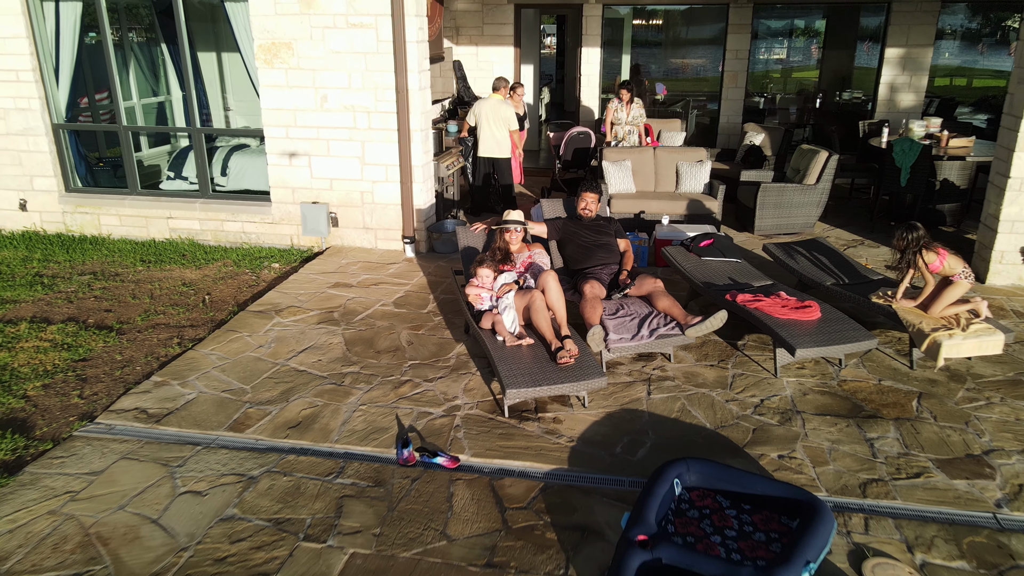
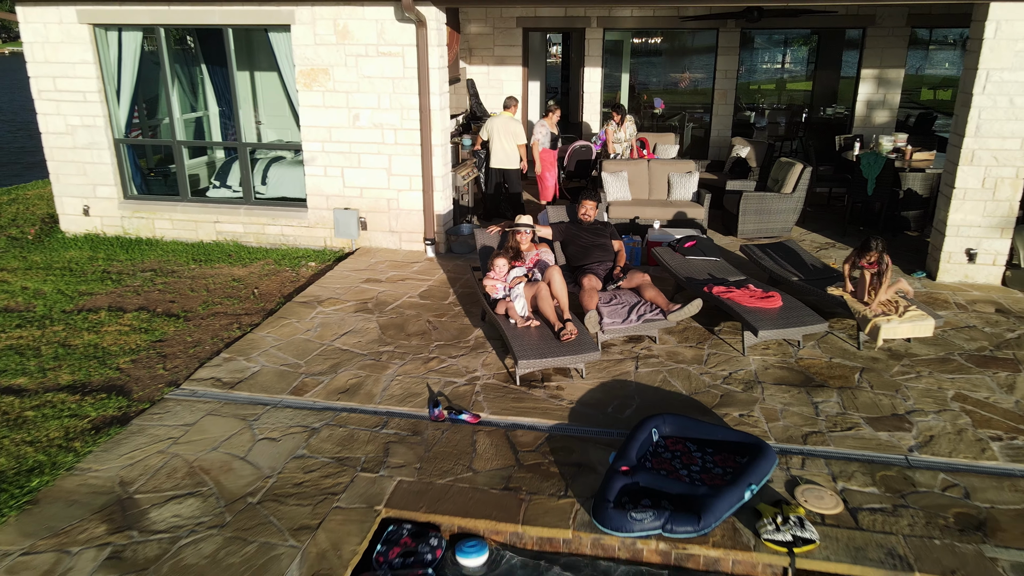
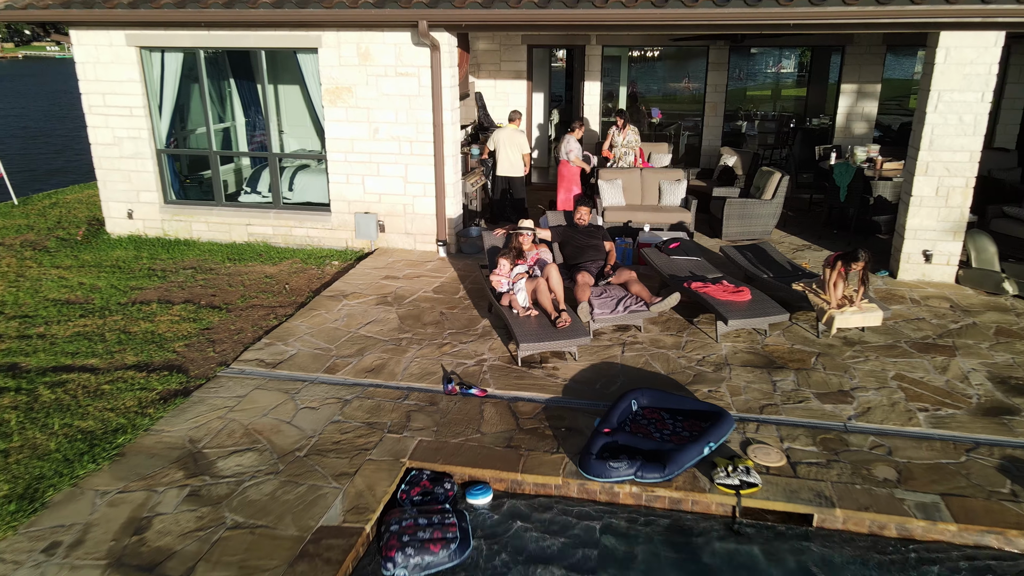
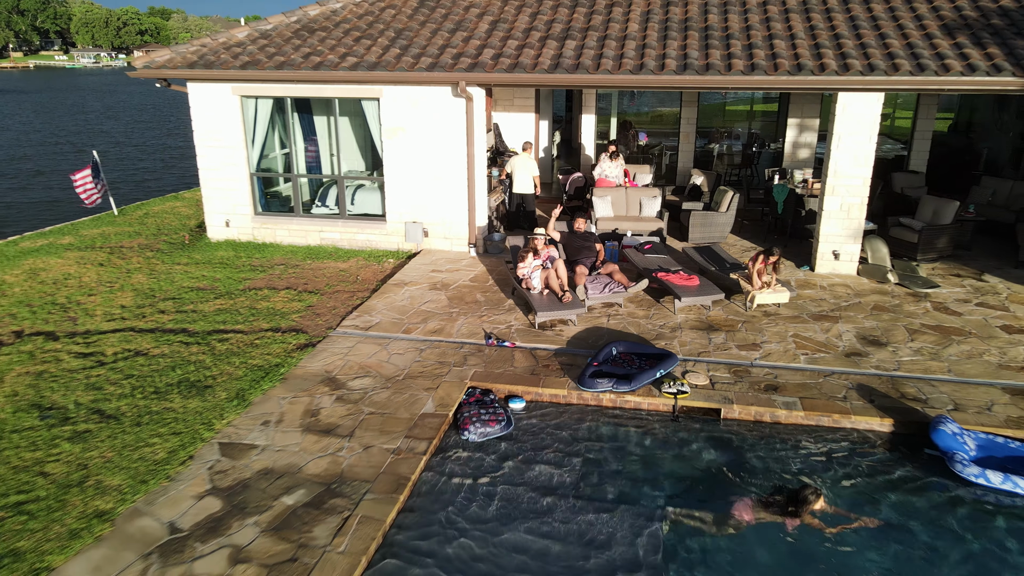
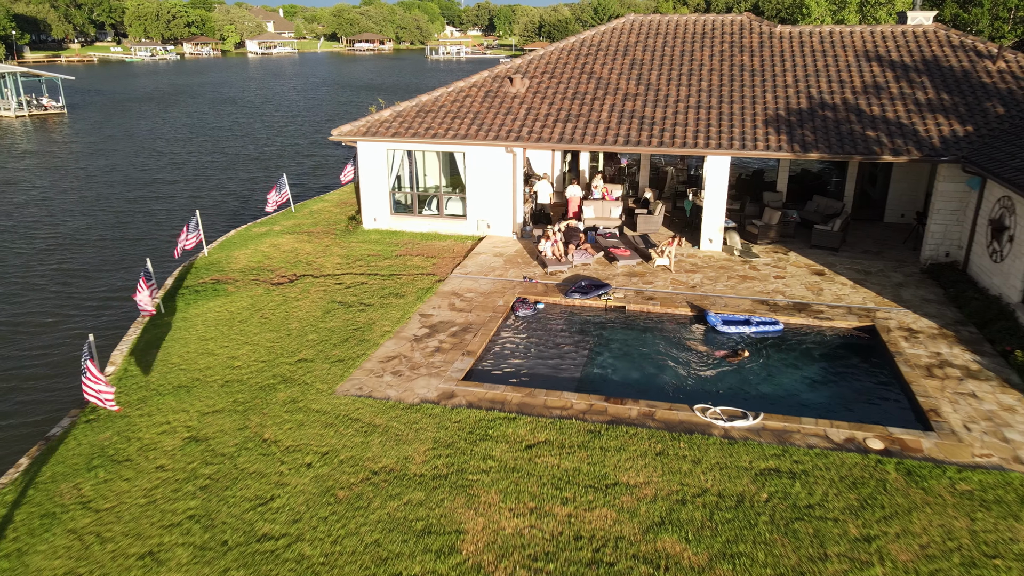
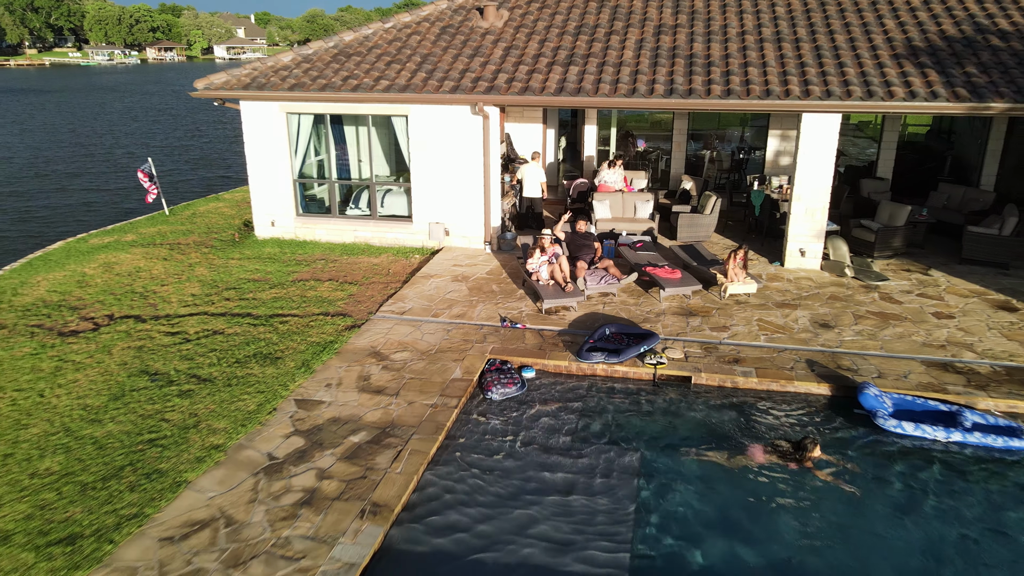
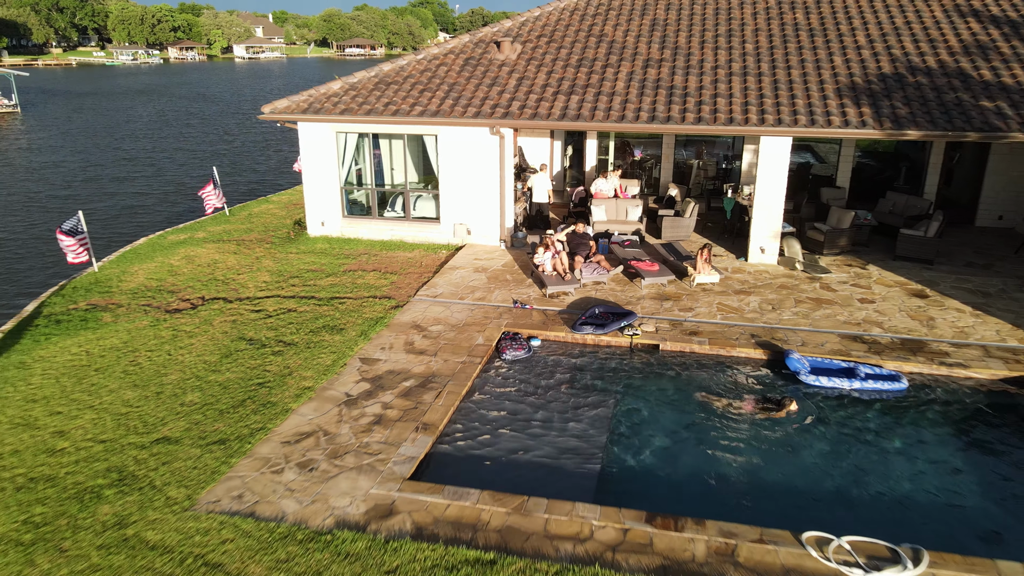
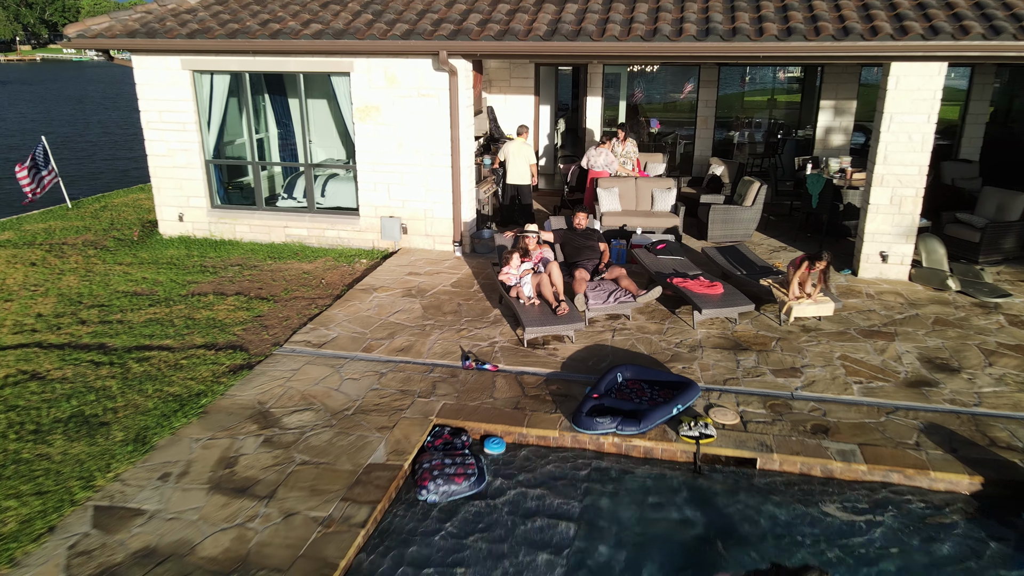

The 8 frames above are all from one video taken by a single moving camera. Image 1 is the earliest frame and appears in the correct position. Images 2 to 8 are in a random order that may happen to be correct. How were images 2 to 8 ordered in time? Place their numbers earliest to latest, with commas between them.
2, 3, 8, 4, 6, 7, 5
